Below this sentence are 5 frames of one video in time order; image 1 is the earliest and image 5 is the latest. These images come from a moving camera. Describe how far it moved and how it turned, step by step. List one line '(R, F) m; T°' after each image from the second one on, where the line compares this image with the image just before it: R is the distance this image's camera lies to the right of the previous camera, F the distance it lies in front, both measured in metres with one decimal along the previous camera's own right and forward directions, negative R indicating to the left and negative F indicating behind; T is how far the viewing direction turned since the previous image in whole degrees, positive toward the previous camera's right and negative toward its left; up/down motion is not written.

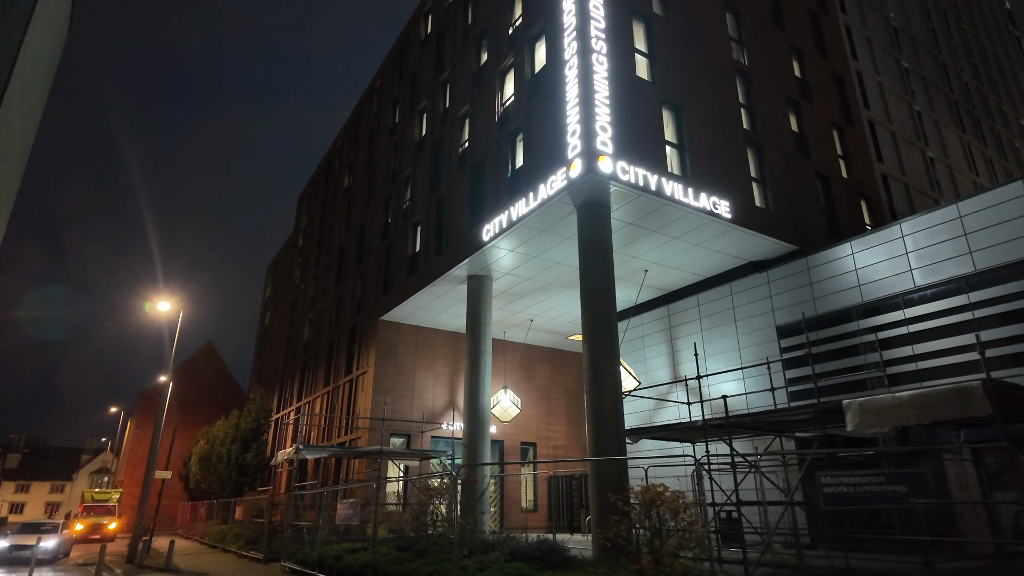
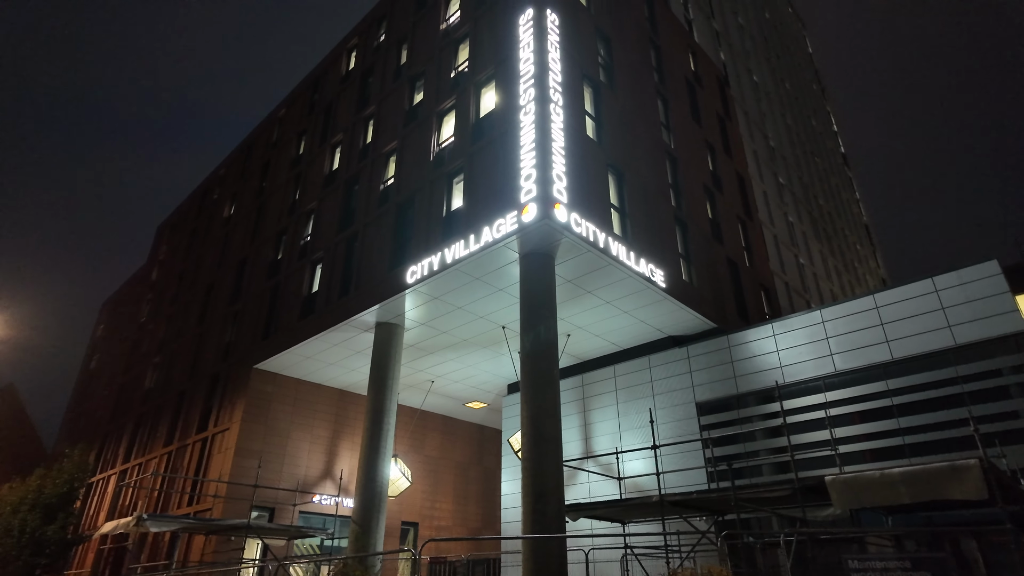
(-1.8, +1.9) m; +13°
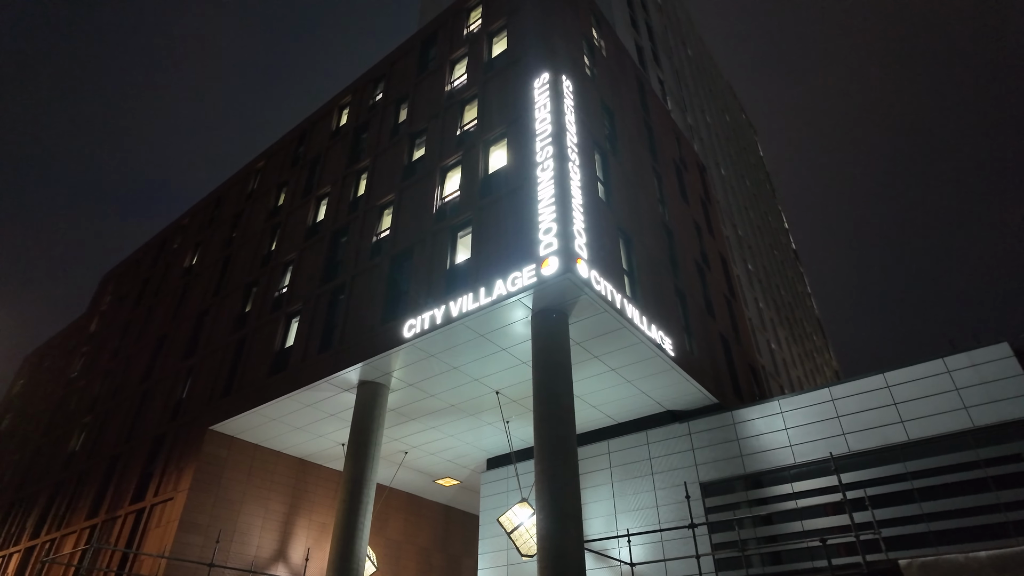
(-1.7, +1.1) m; +5°
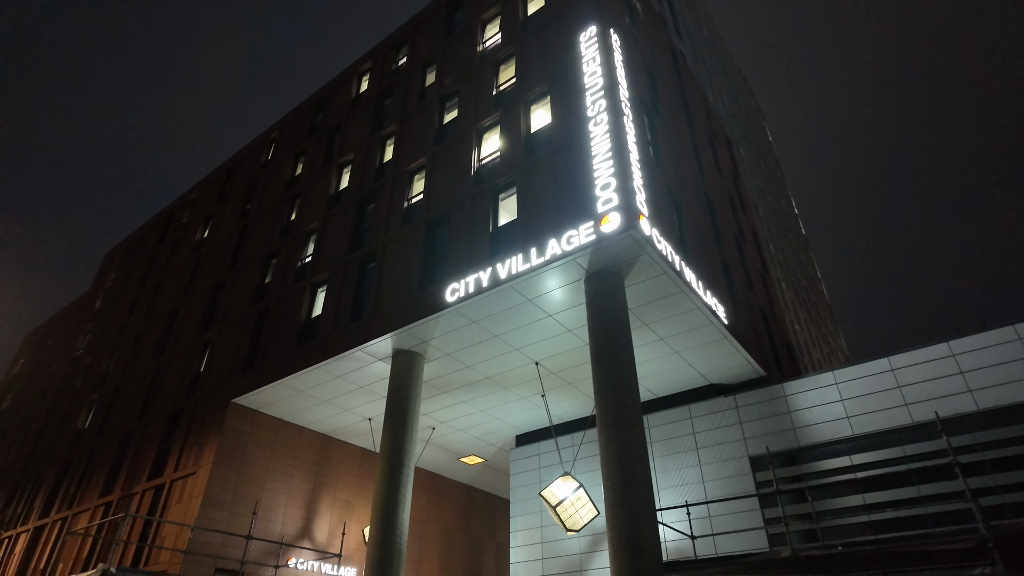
(-1.5, +0.9) m; +1°
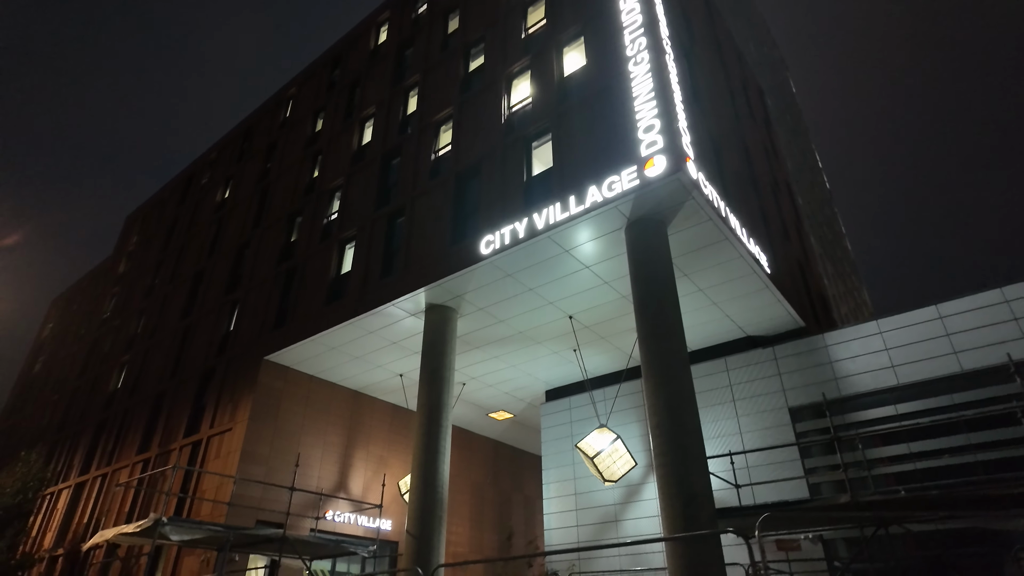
(-0.7, +0.3) m; -1°
